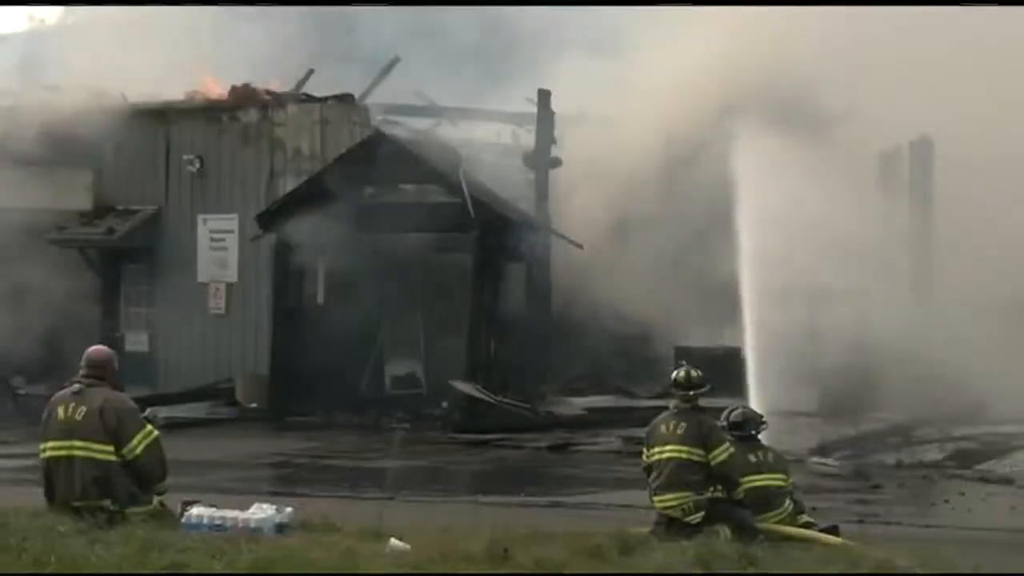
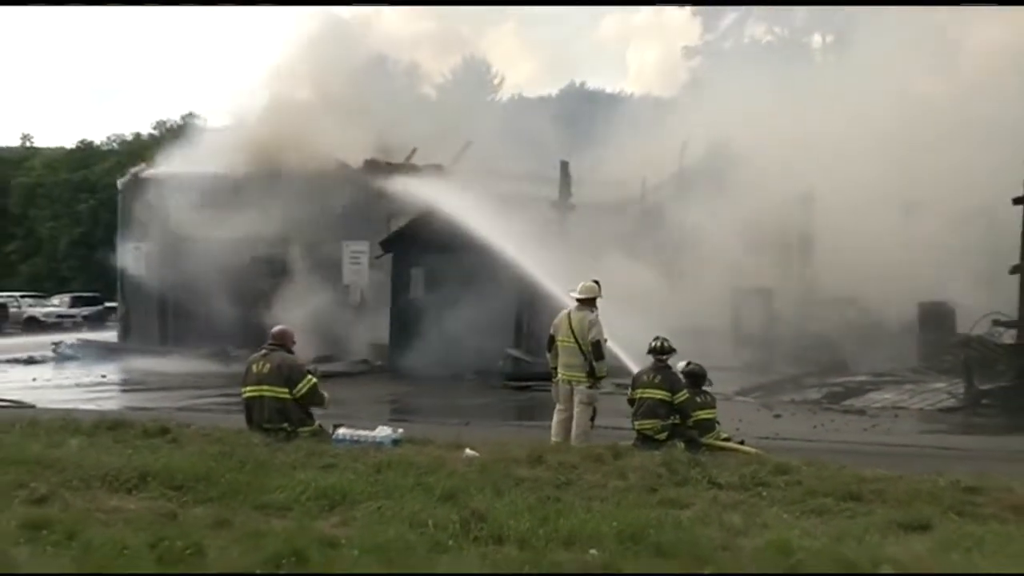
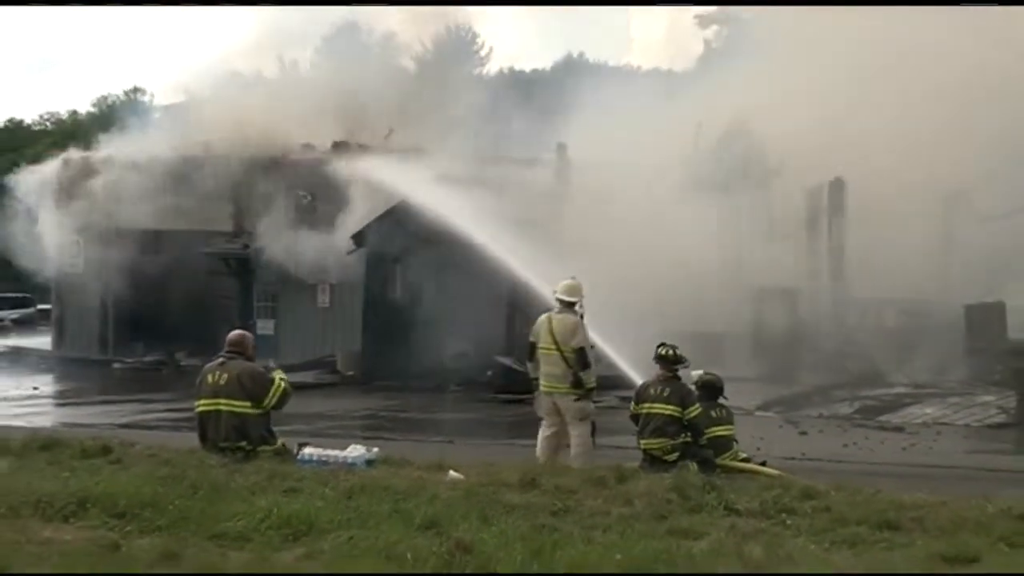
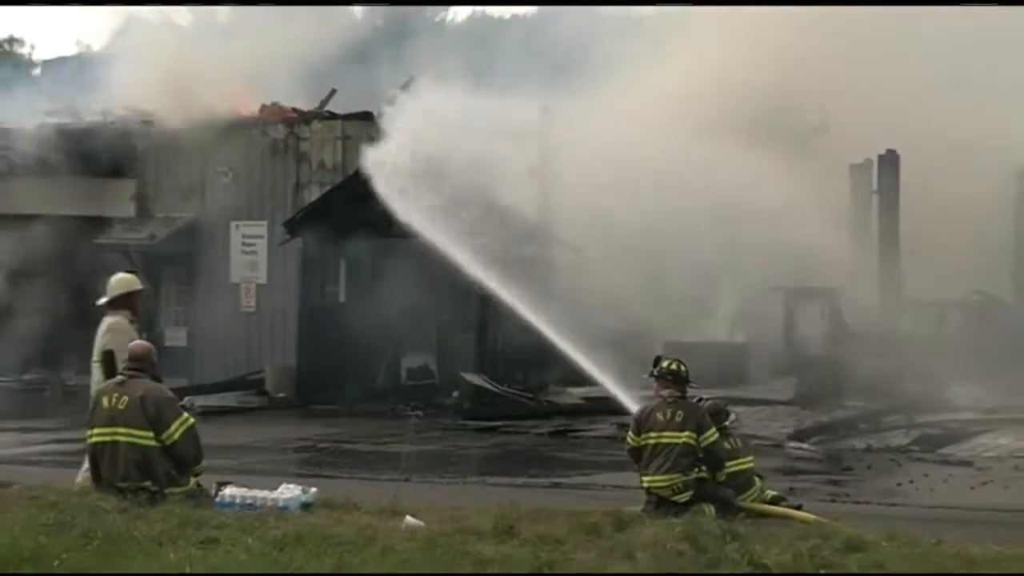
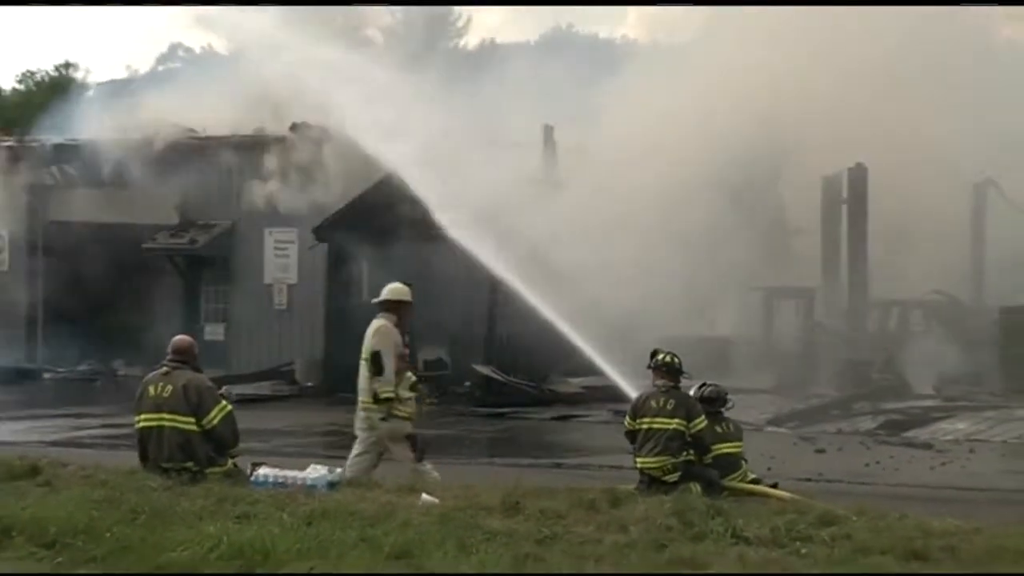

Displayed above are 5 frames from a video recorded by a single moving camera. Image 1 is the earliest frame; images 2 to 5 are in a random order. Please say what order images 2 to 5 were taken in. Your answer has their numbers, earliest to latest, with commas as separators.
4, 5, 3, 2
